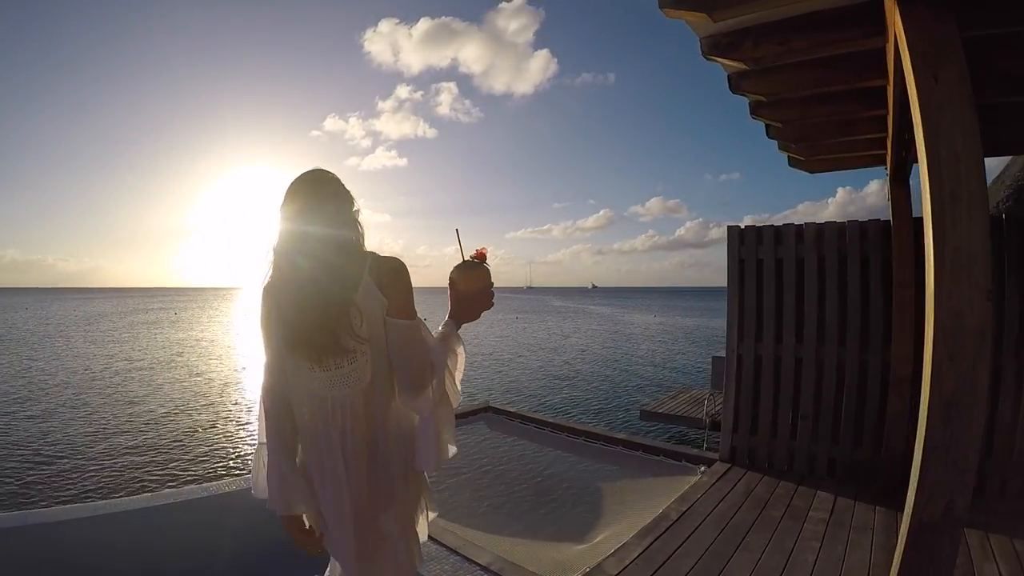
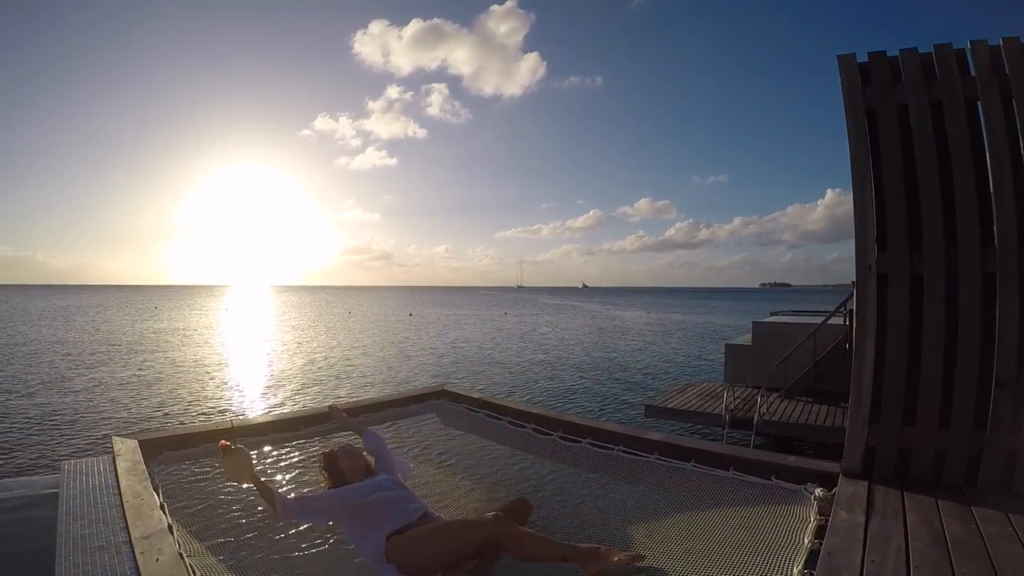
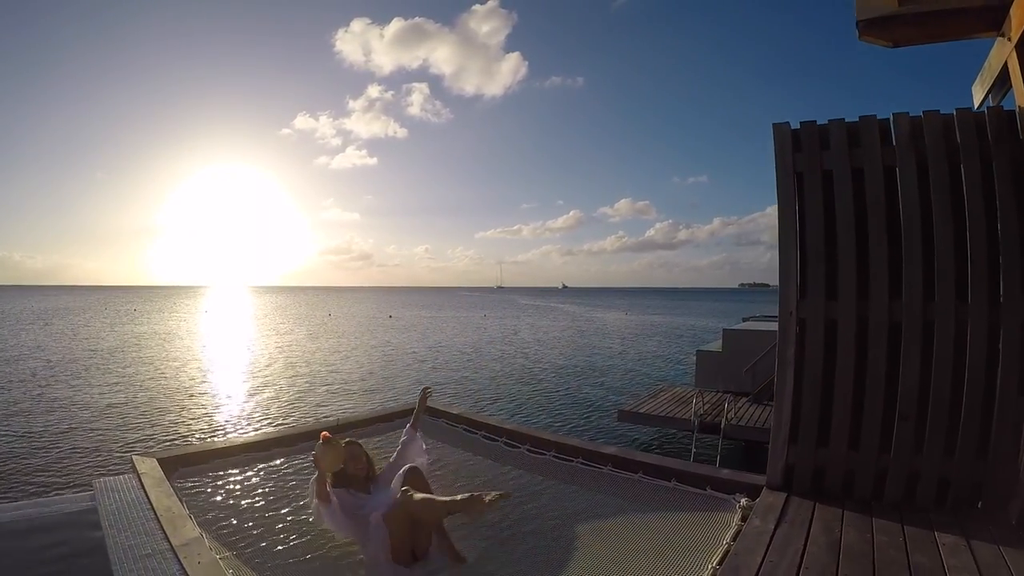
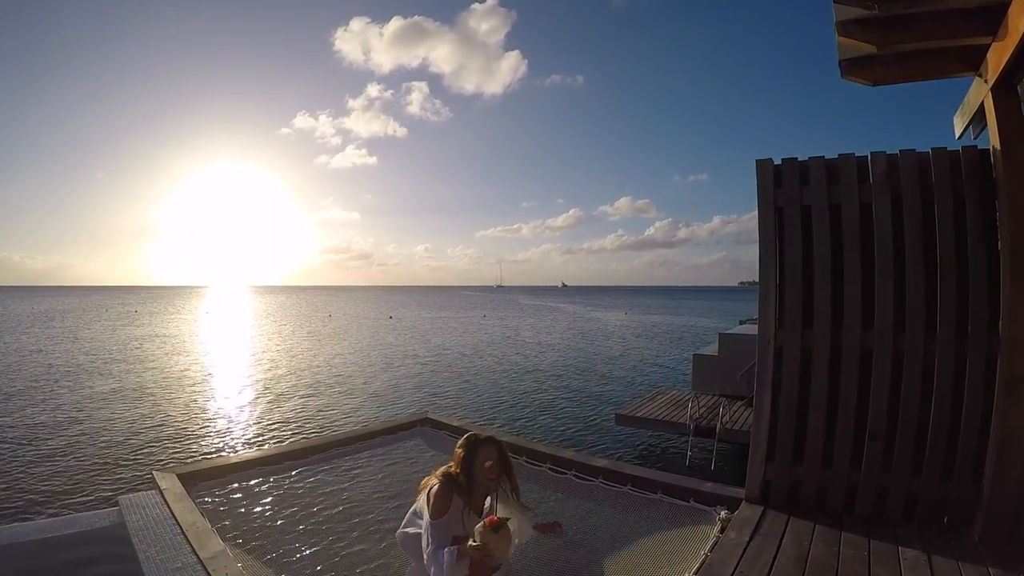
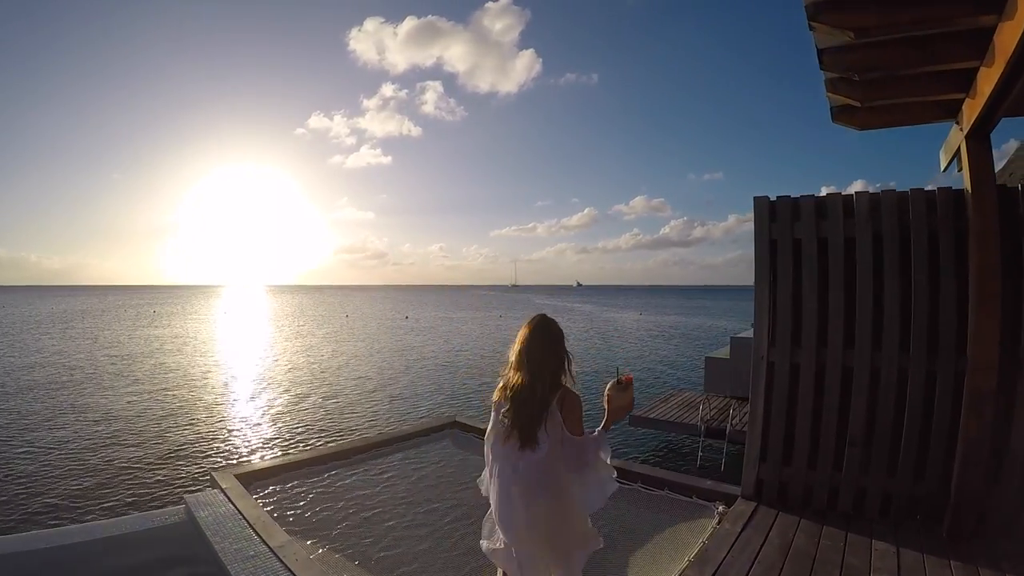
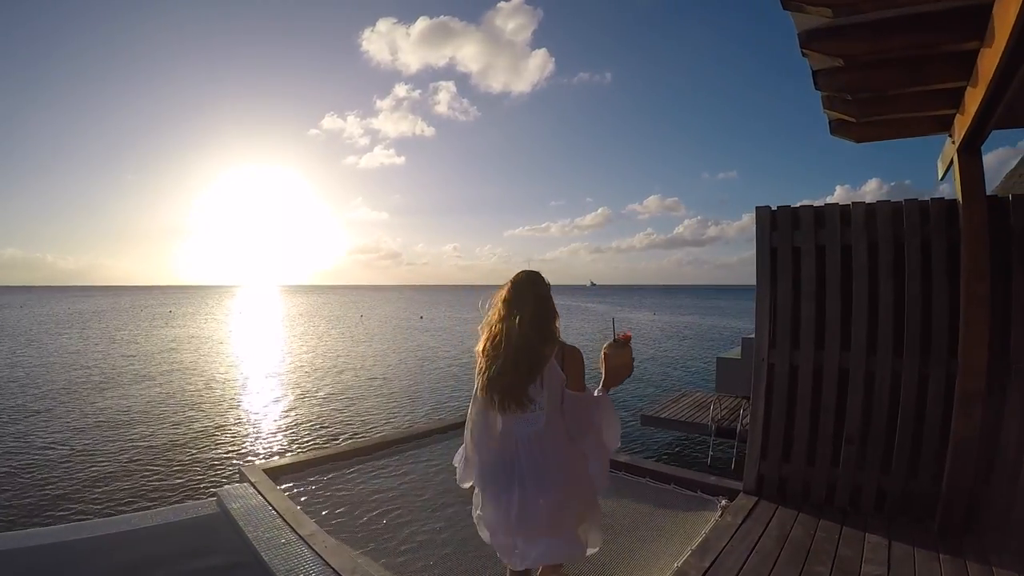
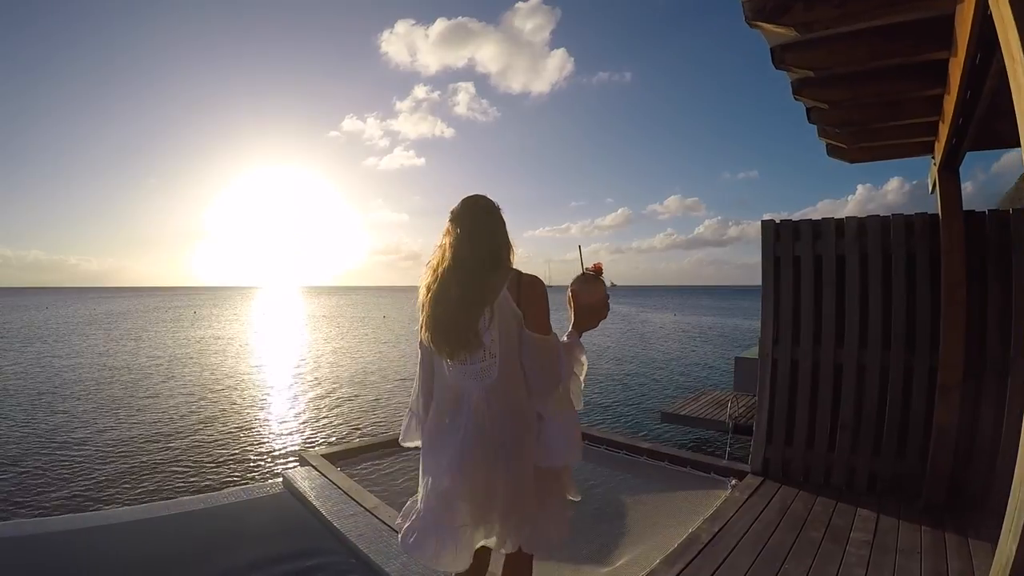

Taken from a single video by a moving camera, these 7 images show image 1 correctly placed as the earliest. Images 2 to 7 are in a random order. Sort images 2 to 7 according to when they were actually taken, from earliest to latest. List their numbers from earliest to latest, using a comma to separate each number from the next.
7, 6, 5, 4, 3, 2
